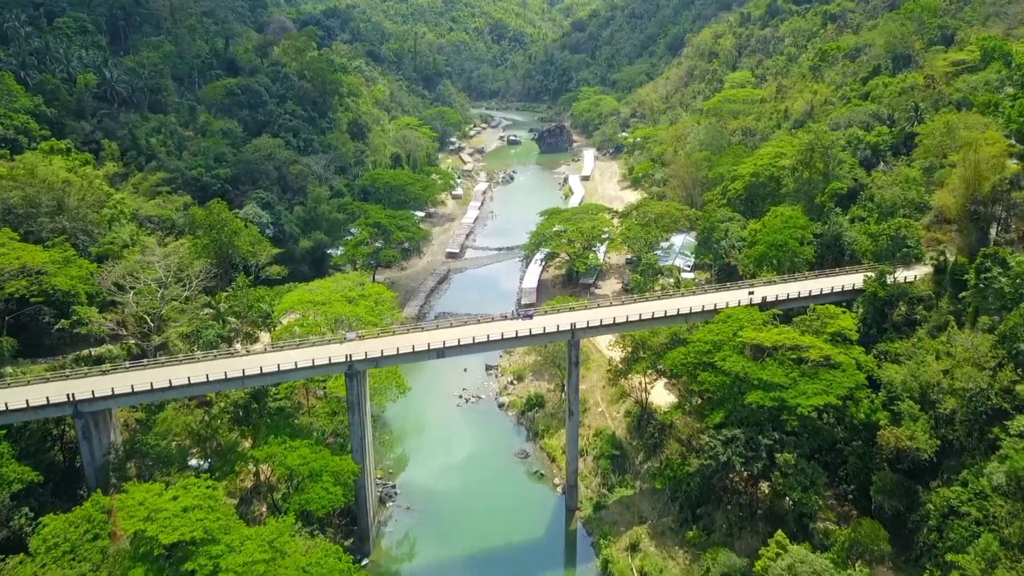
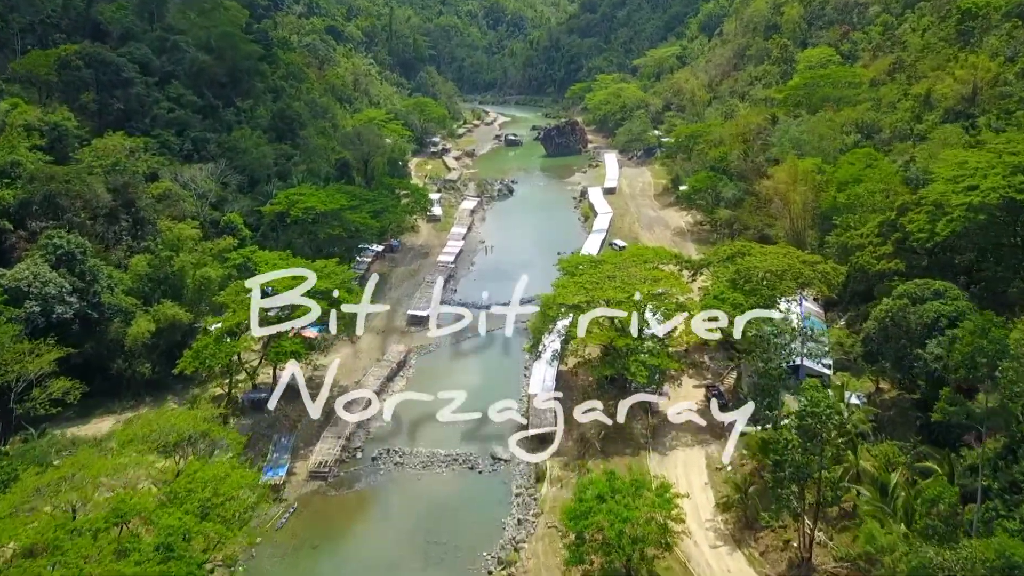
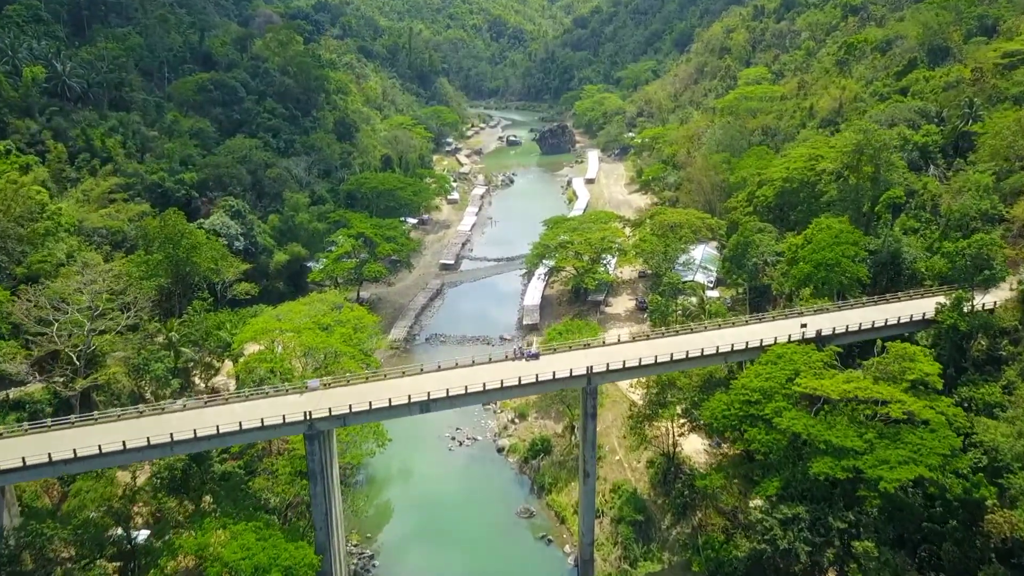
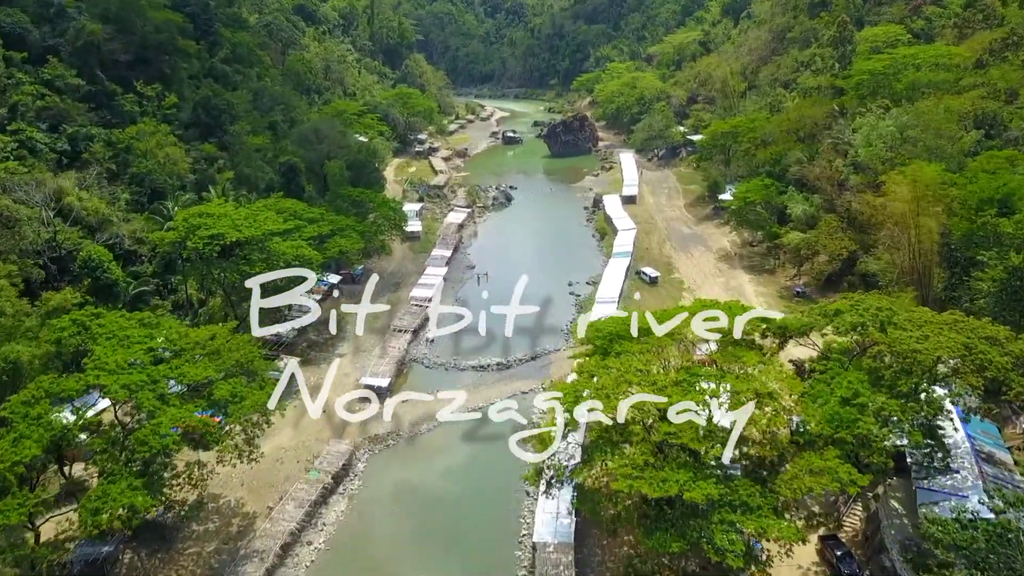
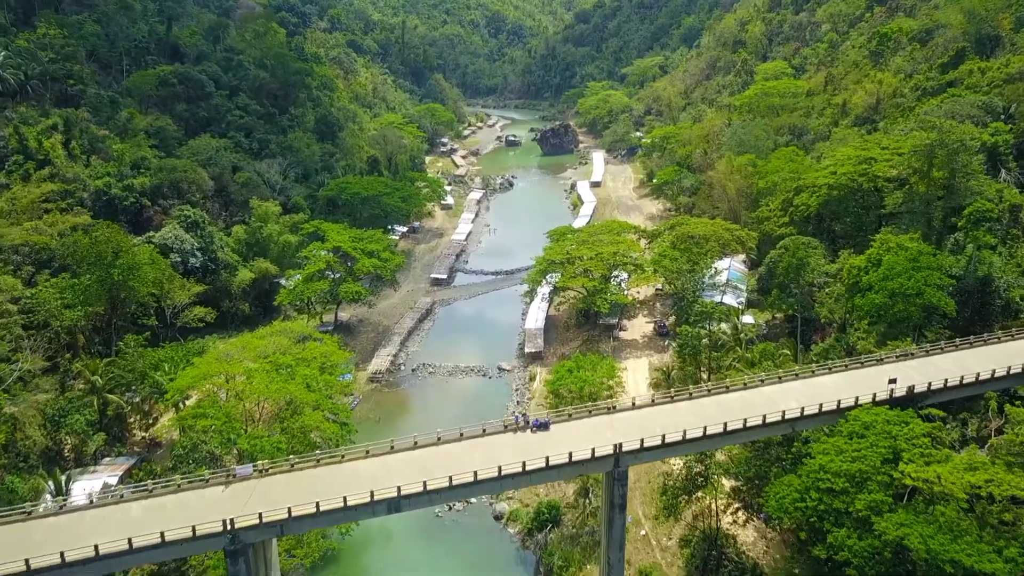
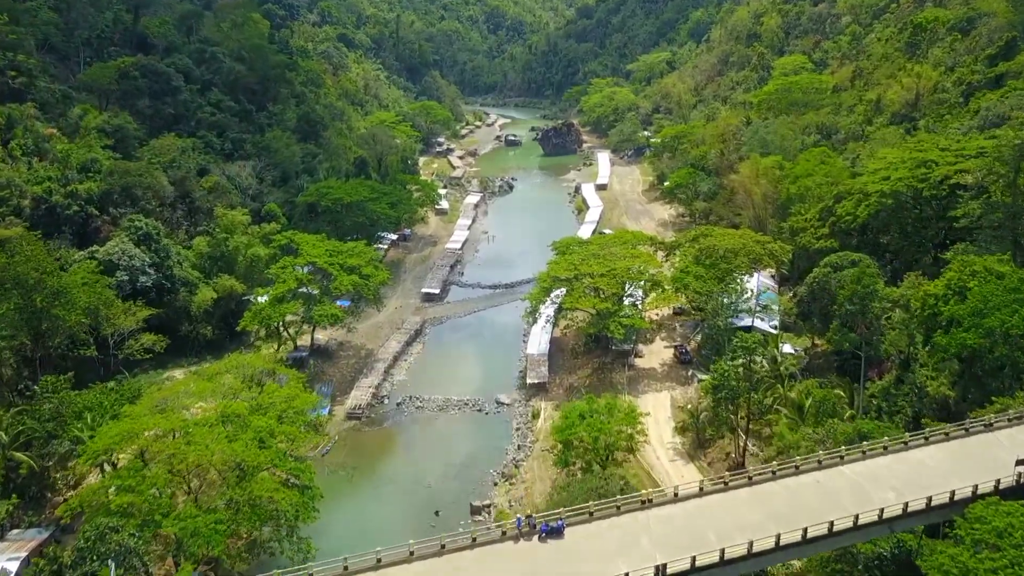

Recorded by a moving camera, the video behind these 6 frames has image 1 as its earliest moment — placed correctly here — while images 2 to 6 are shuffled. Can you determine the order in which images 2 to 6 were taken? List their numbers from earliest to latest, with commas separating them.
3, 5, 6, 2, 4
